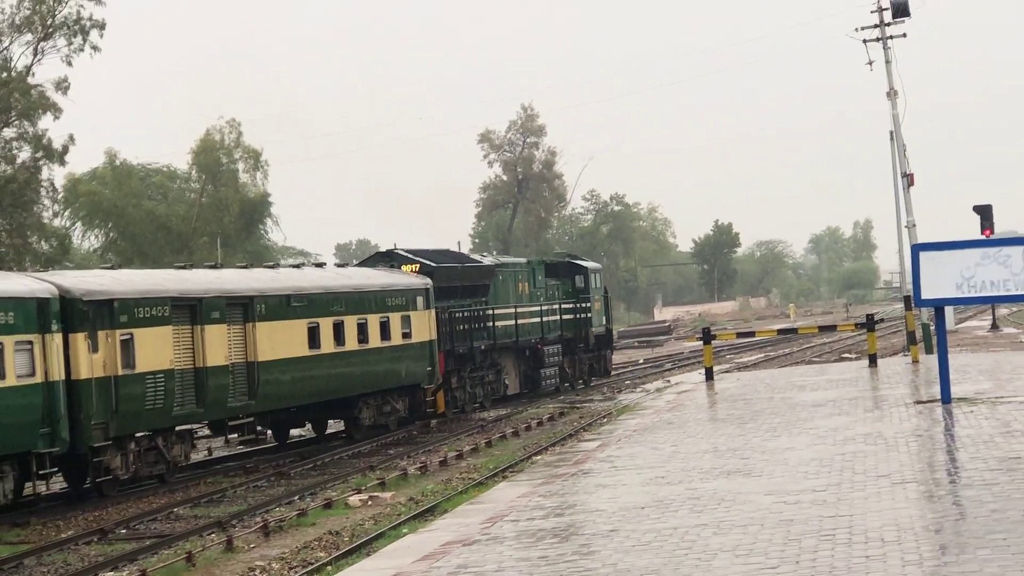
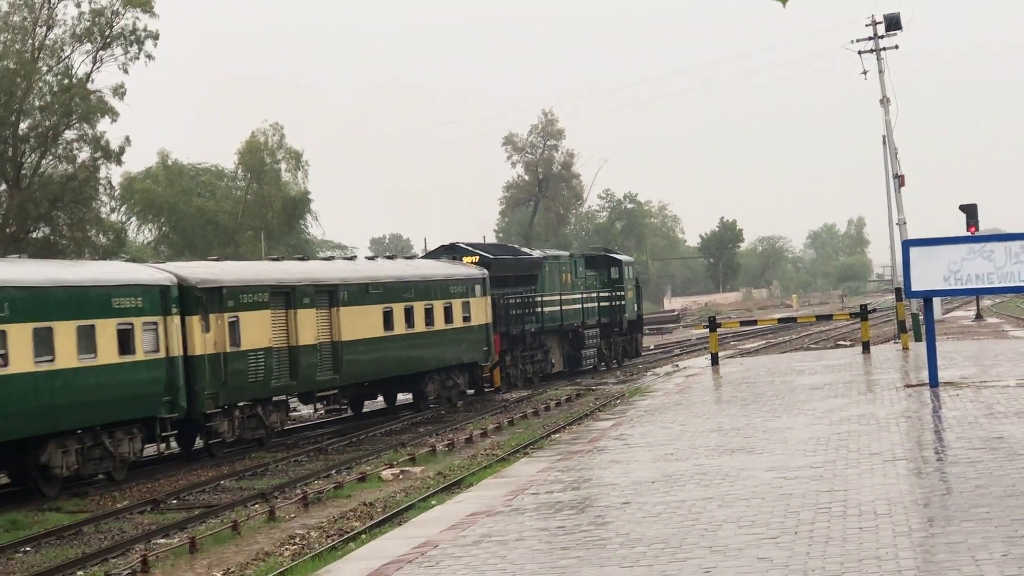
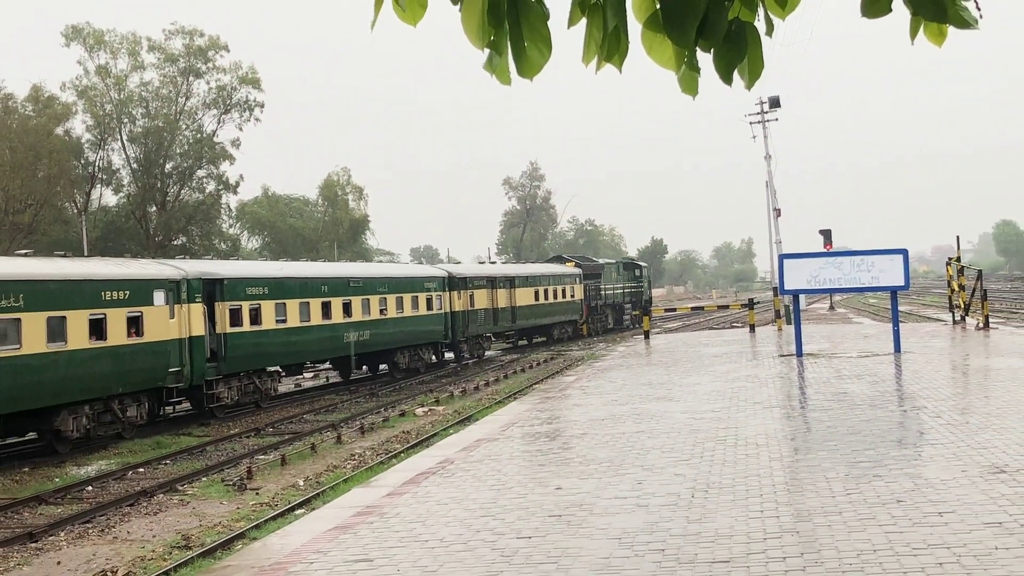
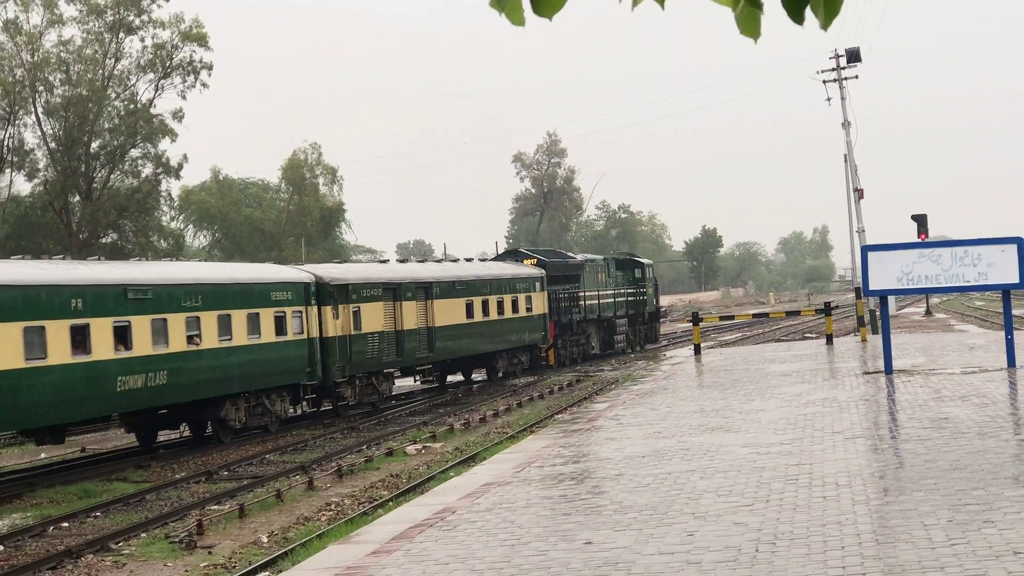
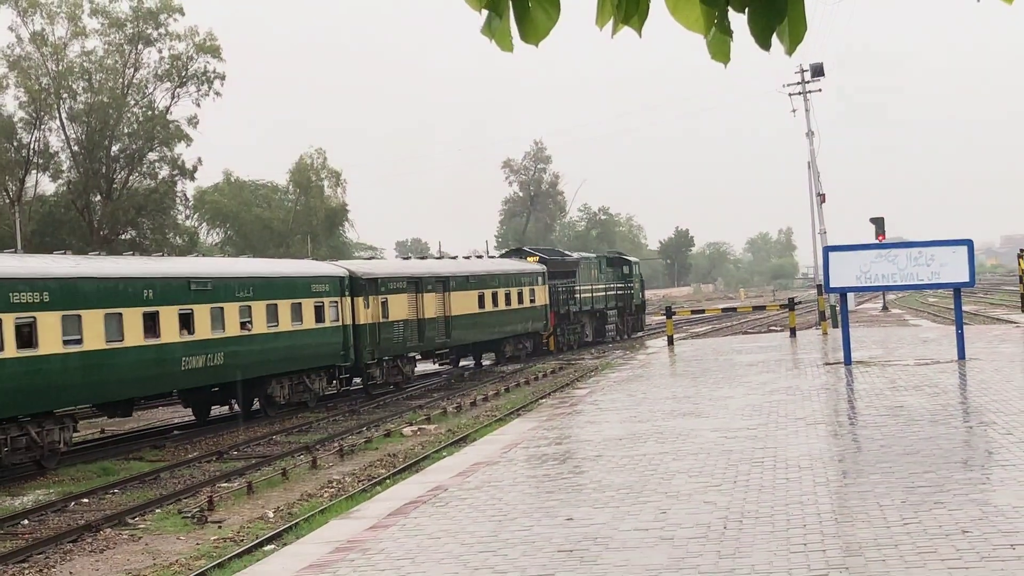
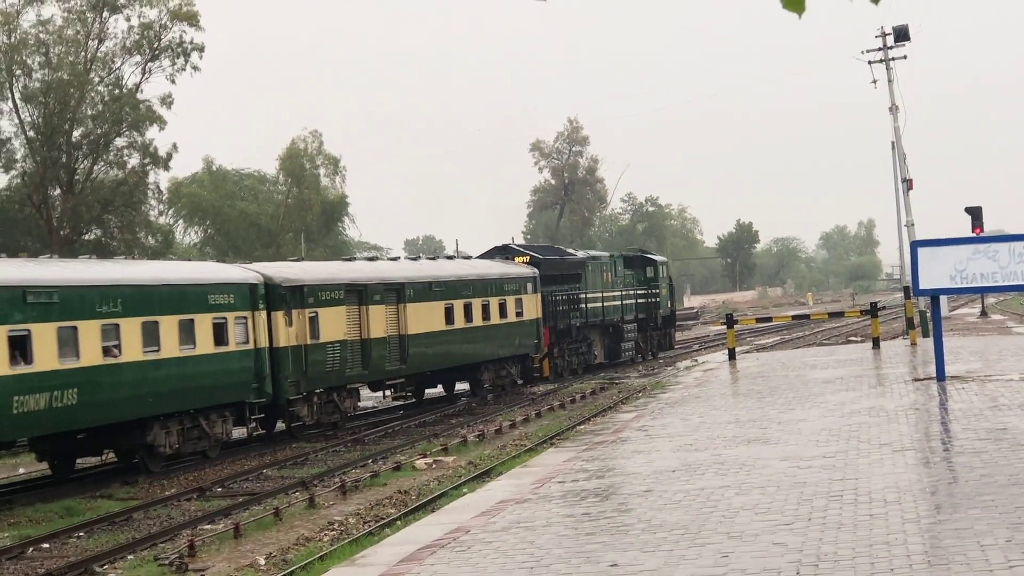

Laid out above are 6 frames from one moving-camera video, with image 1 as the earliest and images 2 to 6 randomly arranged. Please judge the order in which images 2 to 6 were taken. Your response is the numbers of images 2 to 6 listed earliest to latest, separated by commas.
2, 6, 4, 5, 3
